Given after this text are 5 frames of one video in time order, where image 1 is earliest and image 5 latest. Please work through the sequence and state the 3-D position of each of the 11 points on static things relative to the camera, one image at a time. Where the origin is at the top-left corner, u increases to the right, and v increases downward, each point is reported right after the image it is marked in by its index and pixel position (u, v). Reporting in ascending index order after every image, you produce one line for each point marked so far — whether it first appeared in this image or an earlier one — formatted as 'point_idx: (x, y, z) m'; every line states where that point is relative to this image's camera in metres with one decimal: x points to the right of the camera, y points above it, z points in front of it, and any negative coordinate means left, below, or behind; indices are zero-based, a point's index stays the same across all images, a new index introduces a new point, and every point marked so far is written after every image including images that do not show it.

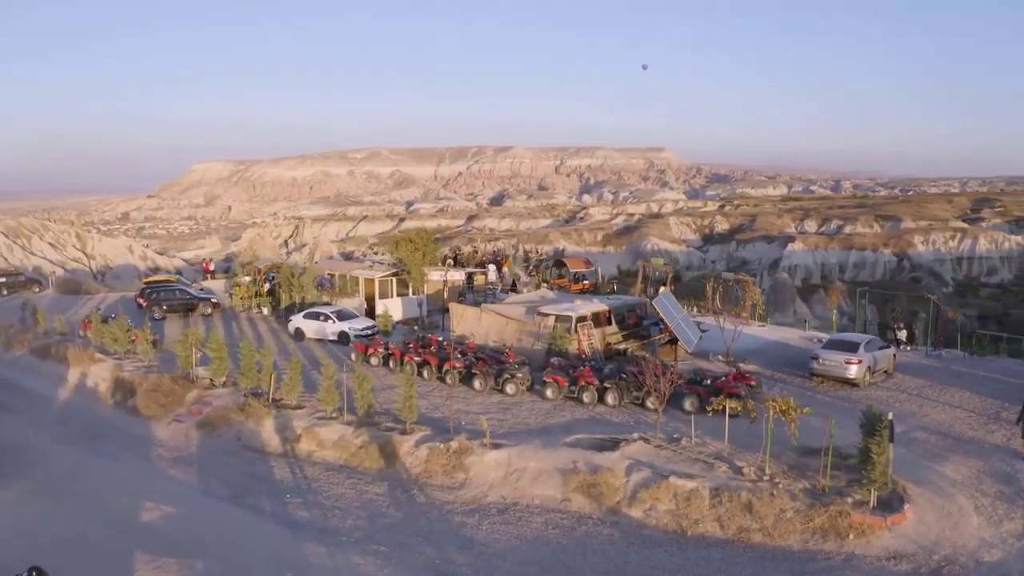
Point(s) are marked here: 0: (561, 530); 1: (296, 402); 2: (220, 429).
0: (+0.9, -3.6, +12.2) m
1: (-4.6, -2.4, +17.5) m
2: (-6.1, -3.0, +17.3) m
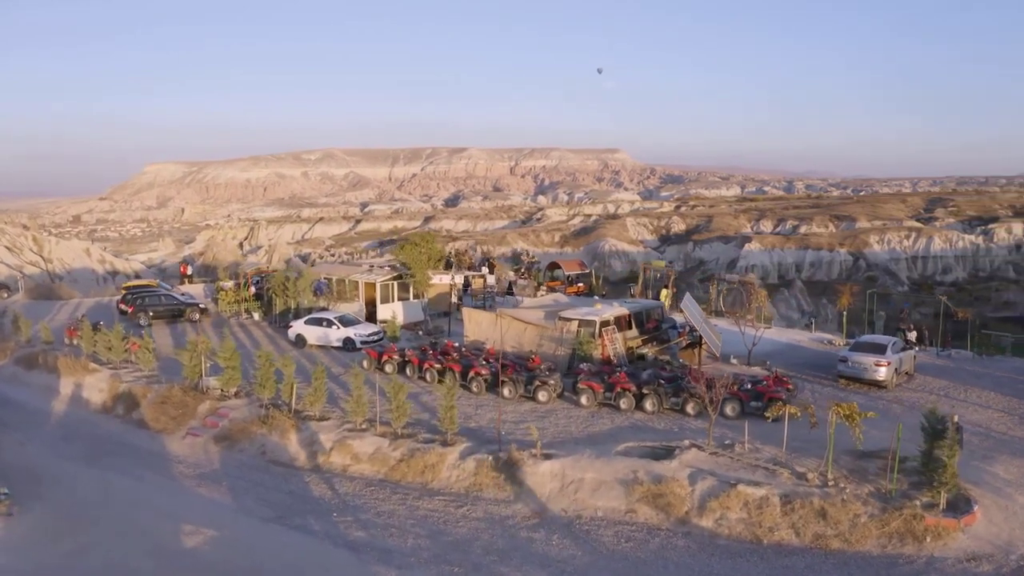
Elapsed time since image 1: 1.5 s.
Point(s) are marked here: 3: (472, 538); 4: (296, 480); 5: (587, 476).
0: (+1.9, -3.6, +11.9) m
1: (-3.9, -2.6, +16.8) m
2: (-5.4, -3.1, +16.5) m
3: (-0.5, -3.6, +11.9) m
4: (-3.8, -3.4, +14.7) m
5: (+1.2, -3.0, +13.3) m
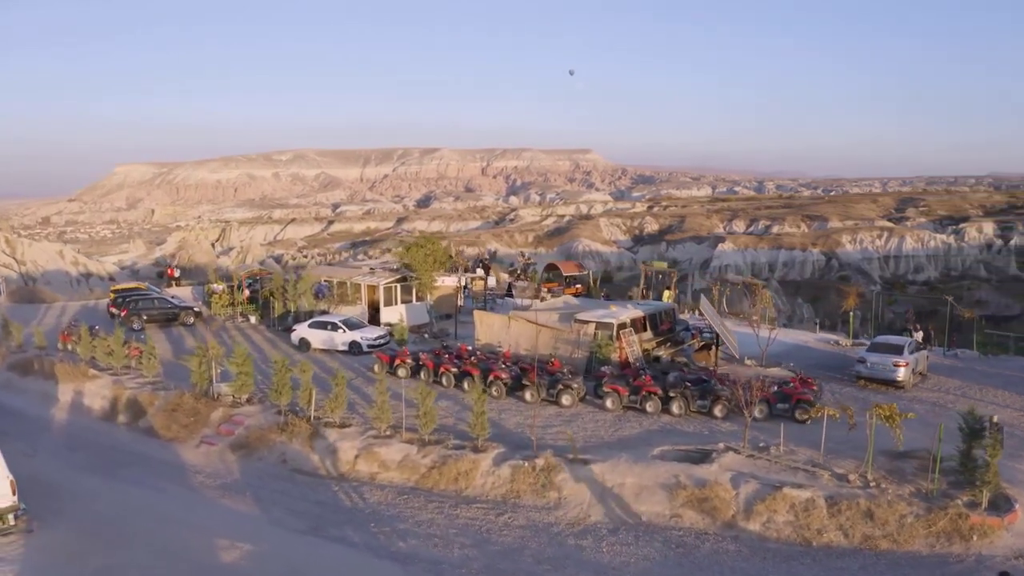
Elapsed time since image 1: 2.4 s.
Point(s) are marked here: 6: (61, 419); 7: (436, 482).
0: (+2.5, -3.7, +11.8) m
1: (-3.4, -2.6, +16.5) m
2: (-4.9, -3.2, +16.1) m
3: (+0.1, -3.7, +11.7) m
4: (-3.3, -3.5, +14.3) m
5: (+1.9, -3.1, +13.2) m
6: (-10.7, -3.2, +19.6) m
7: (-1.3, -3.3, +14.0) m
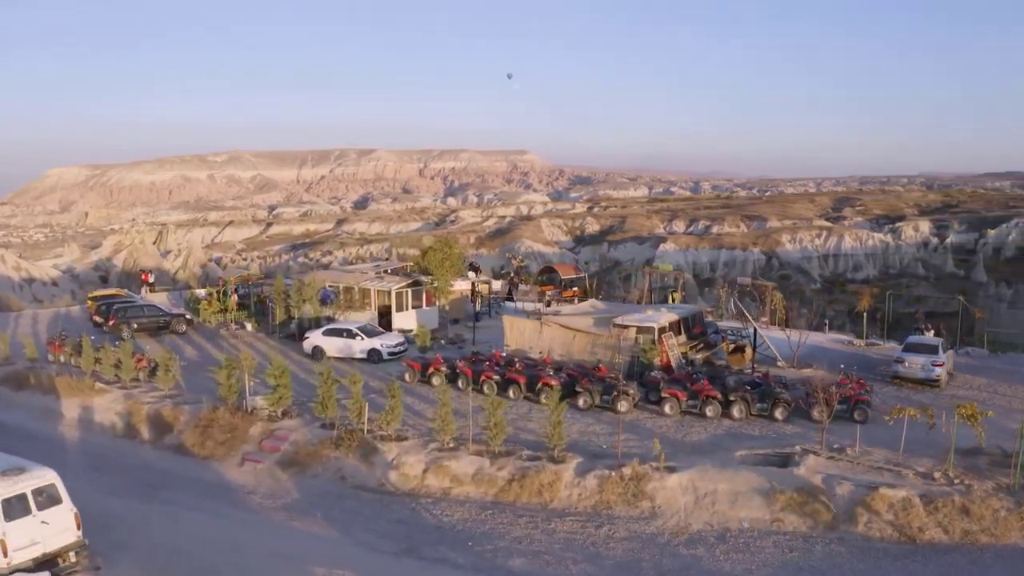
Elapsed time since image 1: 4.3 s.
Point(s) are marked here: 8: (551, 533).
0: (+4.1, -3.8, +11.7) m
1: (-2.3, -2.8, +15.9) m
2: (-3.7, -3.3, +15.4) m
3: (+1.7, -3.8, +11.5) m
4: (-1.9, -3.6, +13.8) m
5: (+3.3, -3.2, +13.1) m
6: (-9.8, -3.4, +18.3) m
7: (+0.1, -3.4, +13.6) m
8: (+0.6, -3.7, +12.4) m
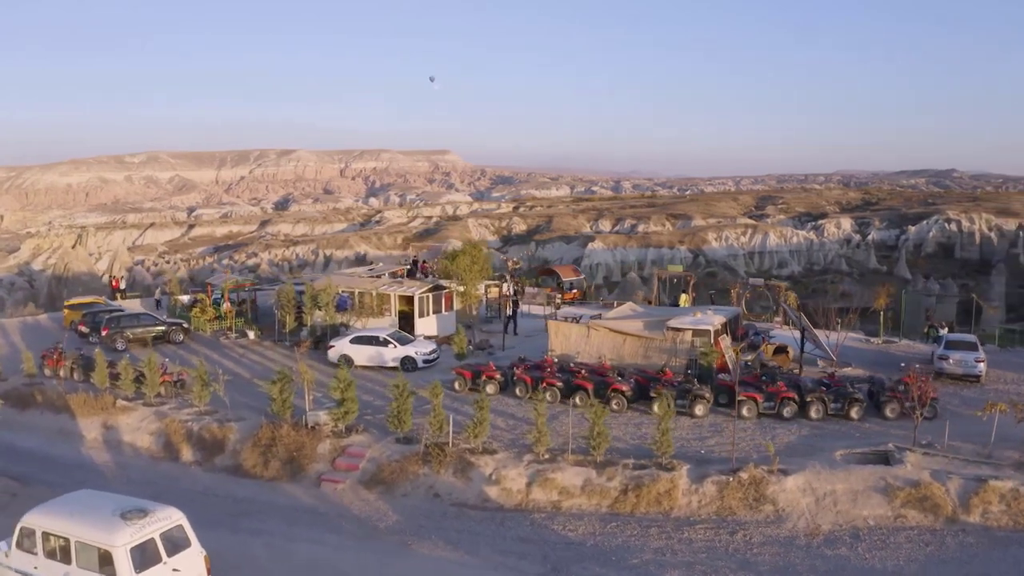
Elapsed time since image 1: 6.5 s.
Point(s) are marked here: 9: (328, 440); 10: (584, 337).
0: (+6.2, -3.8, +12.0) m
1: (-0.6, -2.9, +15.4) m
2: (-2.0, -3.5, +14.7) m
3: (+3.9, -3.9, +11.5) m
4: (0.0, -3.8, +13.4) m
5: (+5.3, -3.2, +13.2) m
6: (-8.3, -3.7, +17.0) m
7: (+2.0, -3.5, +13.4) m
8: (+2.6, -3.8, +12.3) m
9: (-3.6, -3.0, +16.2) m
10: (+1.8, -1.2, +19.9) m
